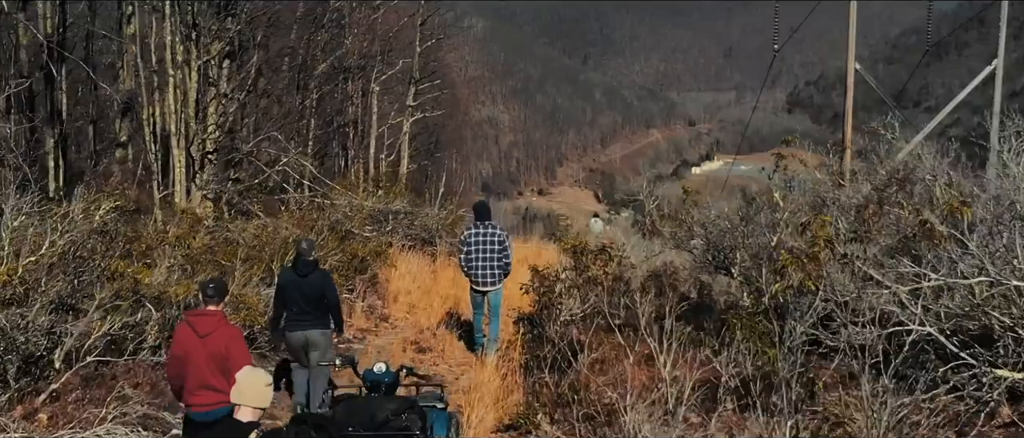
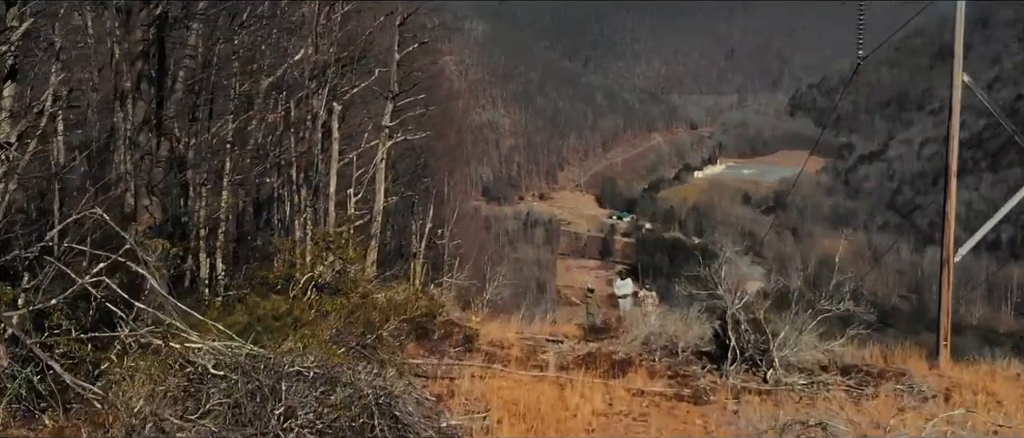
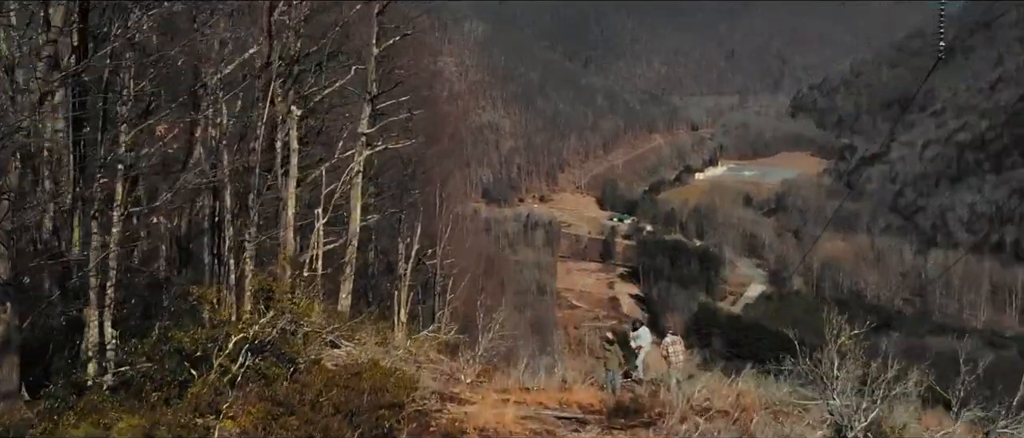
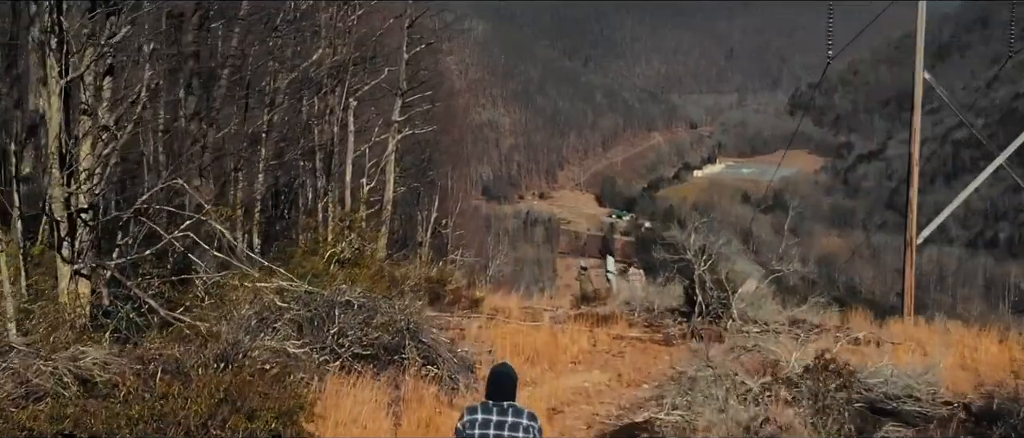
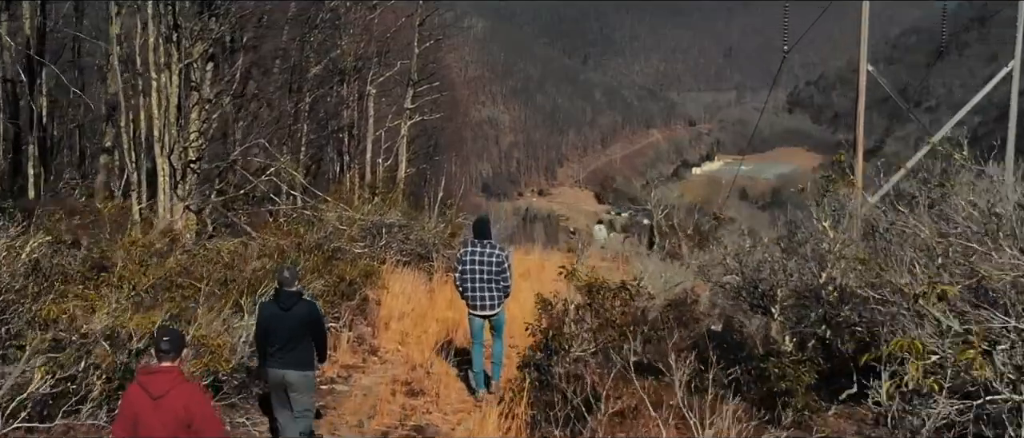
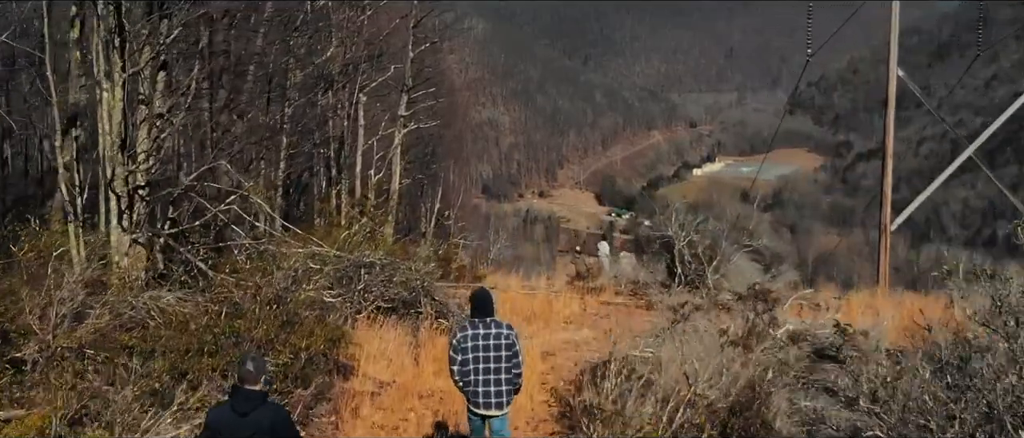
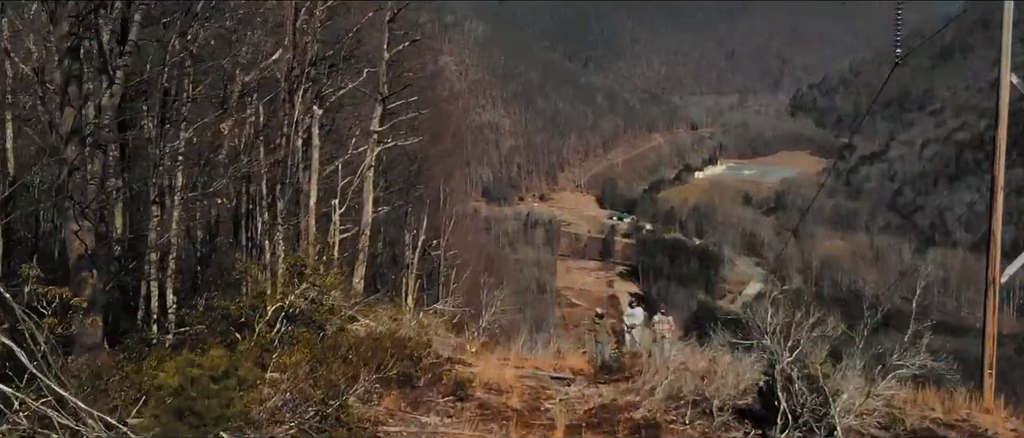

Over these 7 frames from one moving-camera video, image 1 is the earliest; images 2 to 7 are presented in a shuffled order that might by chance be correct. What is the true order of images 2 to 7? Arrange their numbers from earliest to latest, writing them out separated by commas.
5, 6, 4, 2, 7, 3
